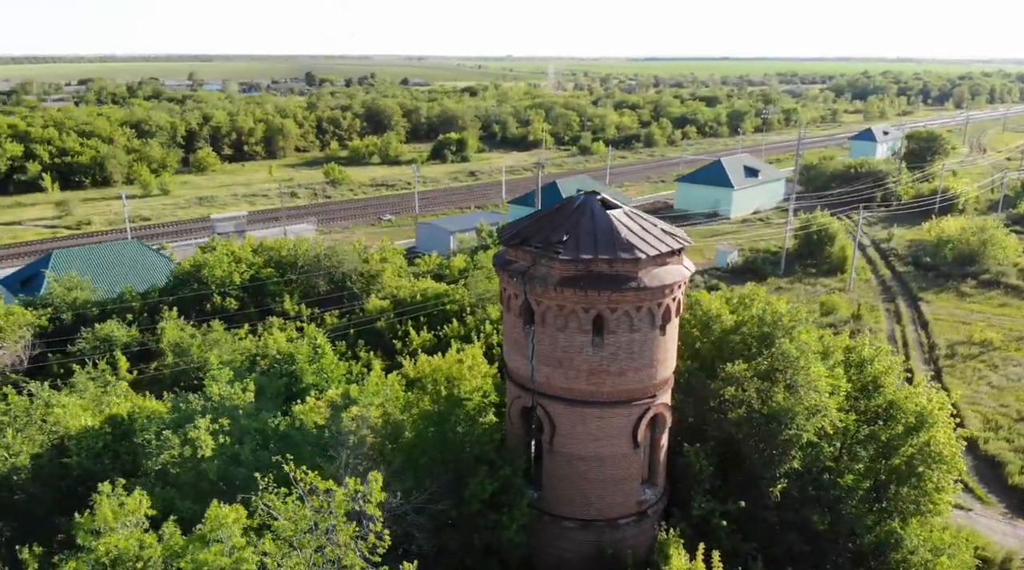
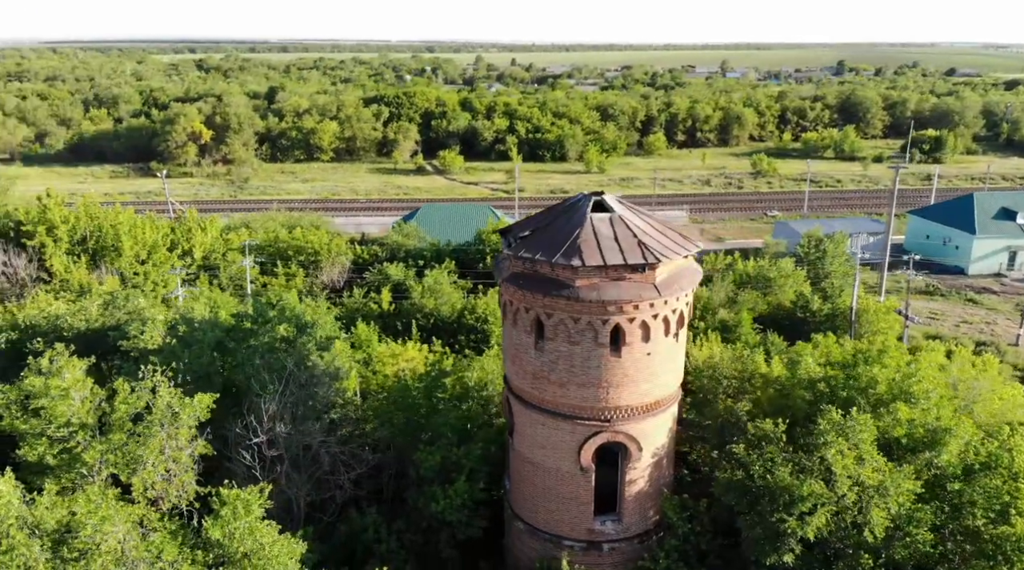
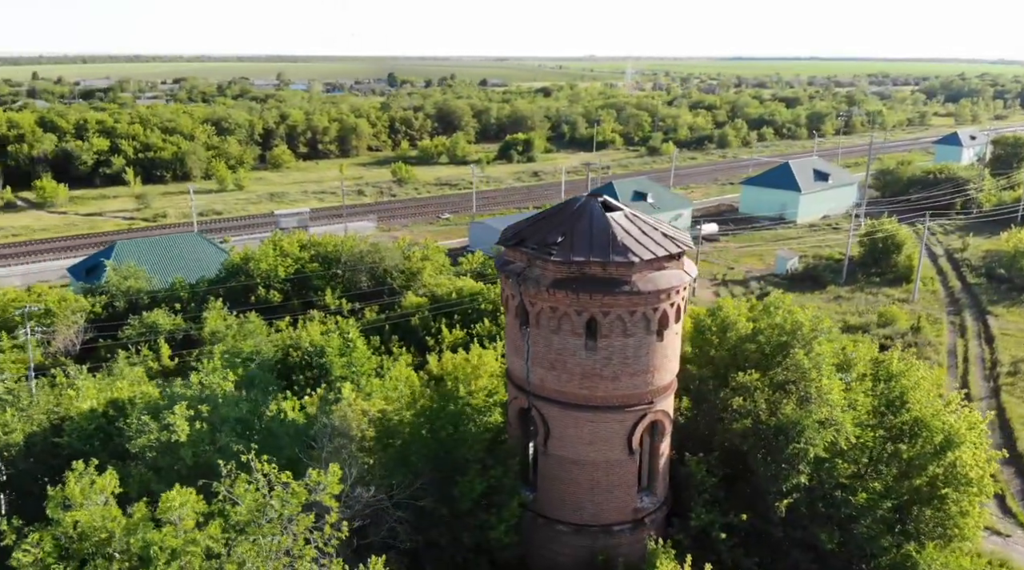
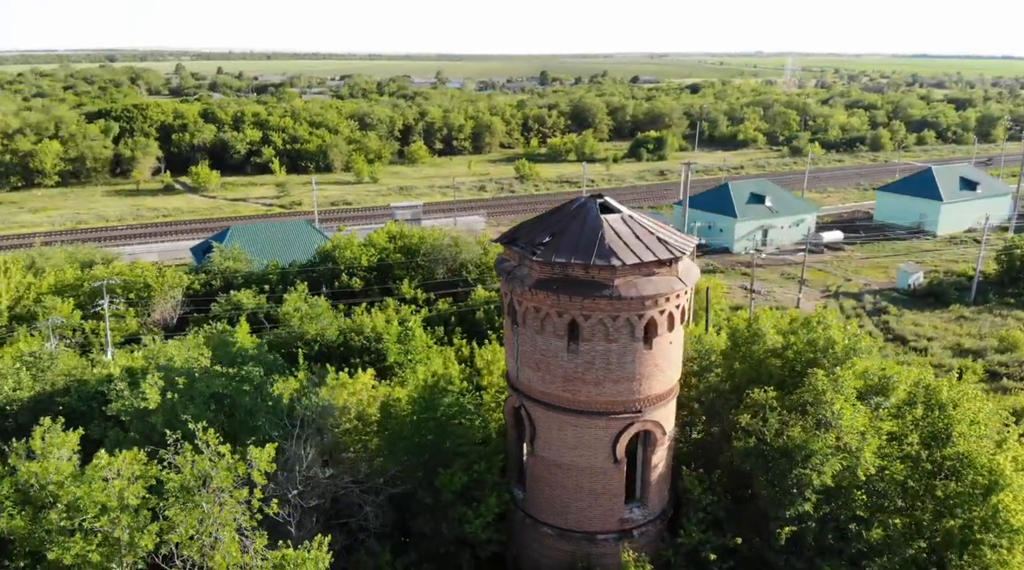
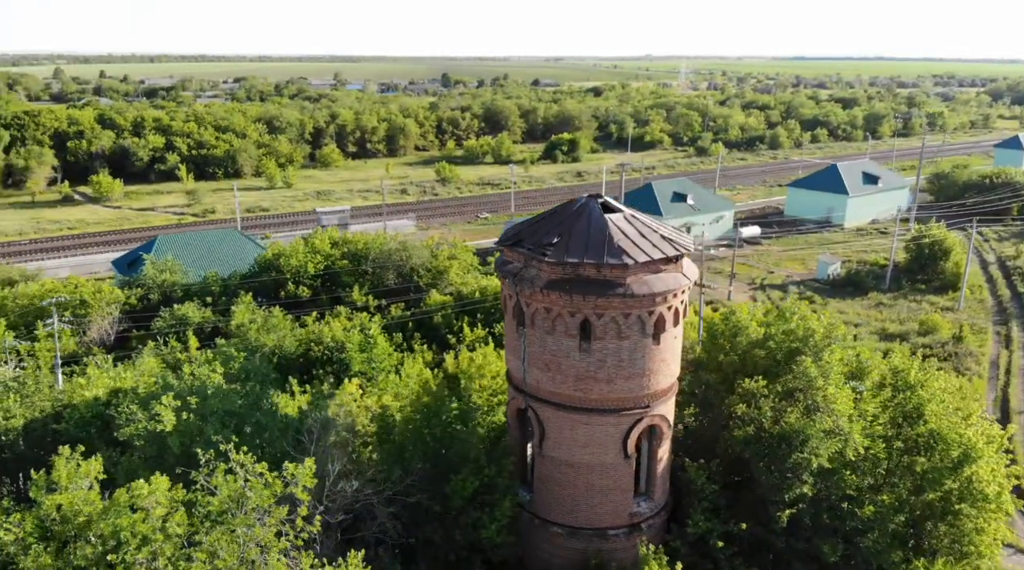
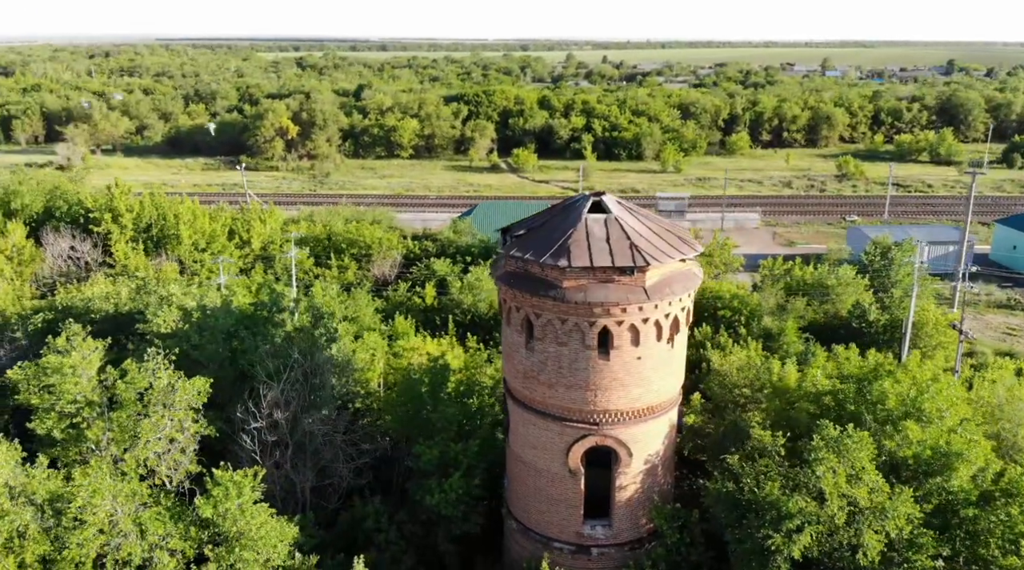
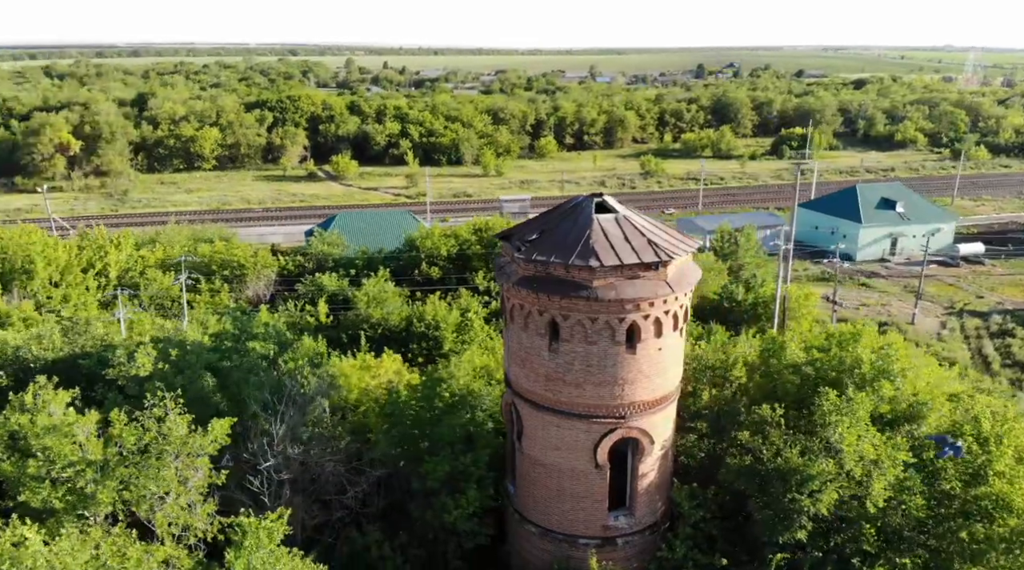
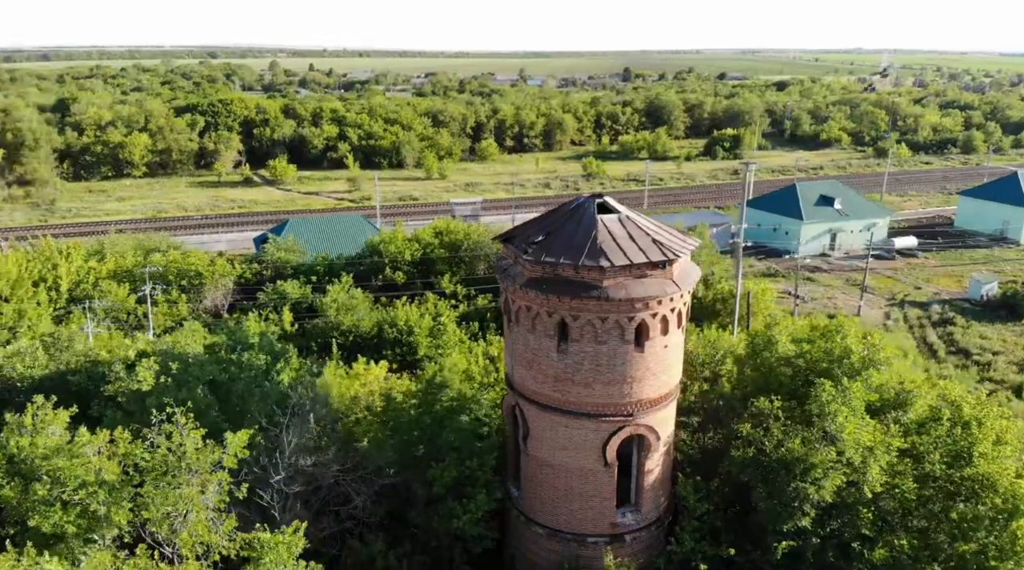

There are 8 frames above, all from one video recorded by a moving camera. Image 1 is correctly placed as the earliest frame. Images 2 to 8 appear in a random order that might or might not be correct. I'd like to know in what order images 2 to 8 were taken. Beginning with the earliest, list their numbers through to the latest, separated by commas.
3, 5, 4, 8, 7, 2, 6
